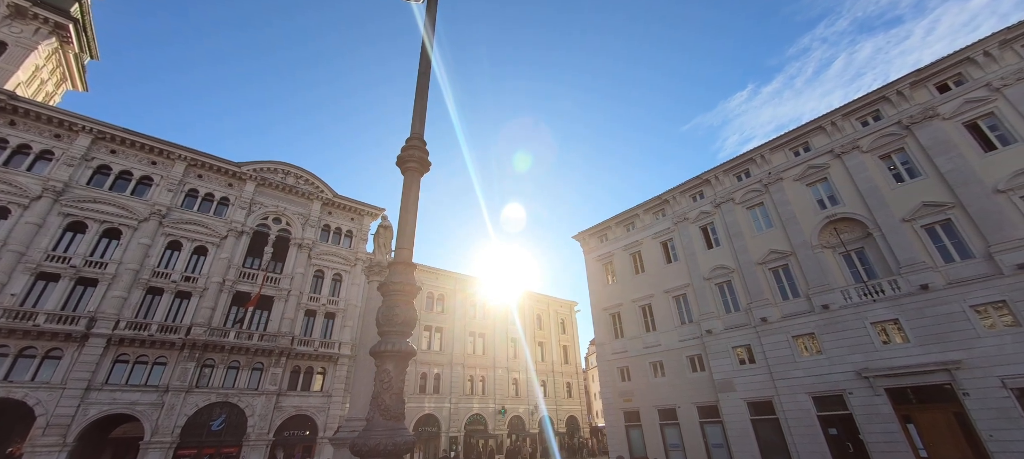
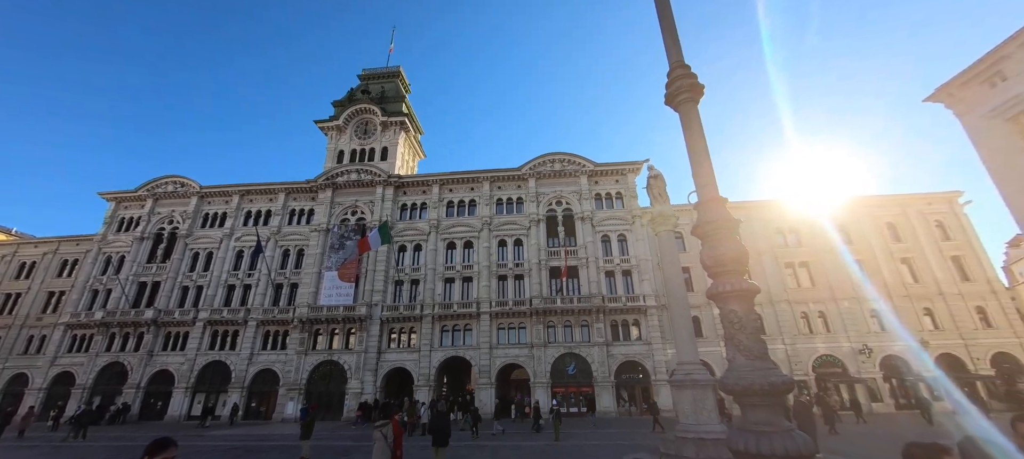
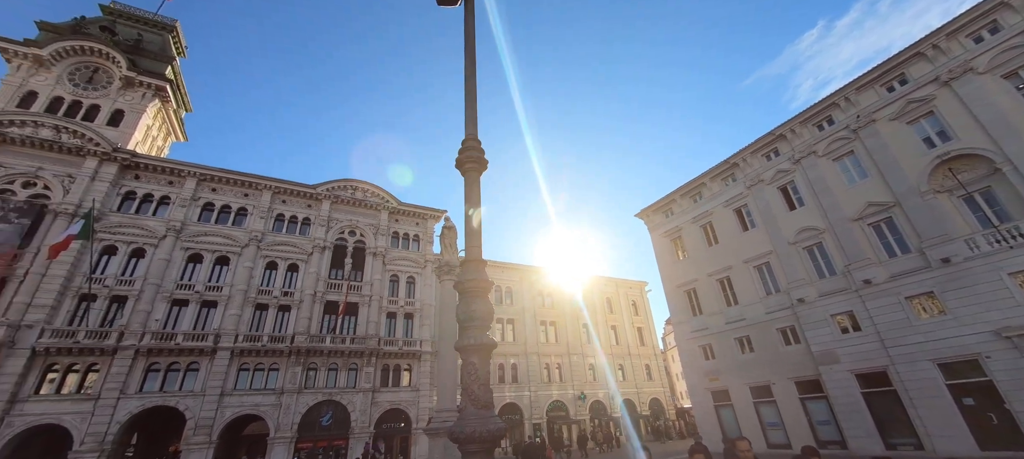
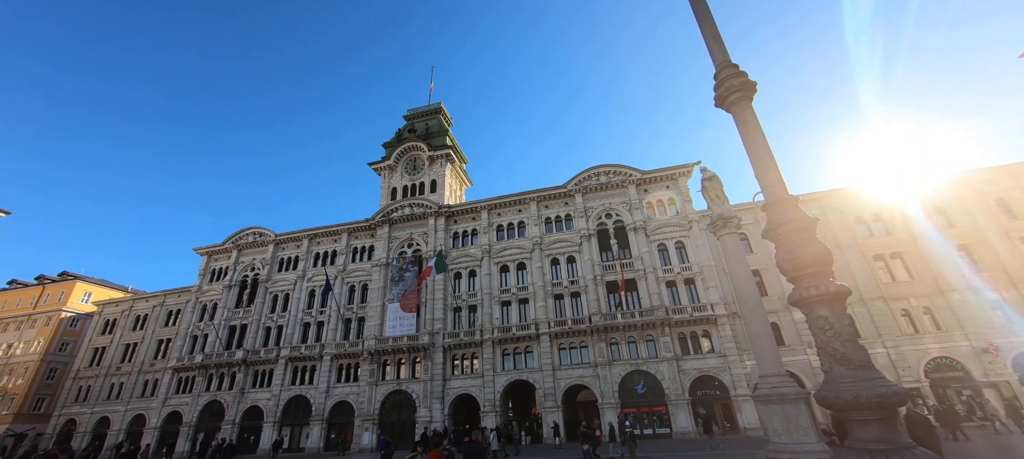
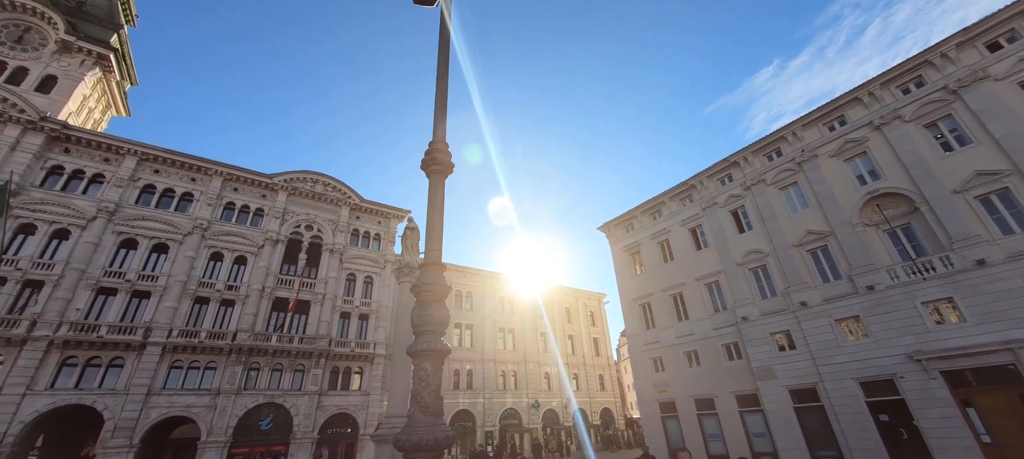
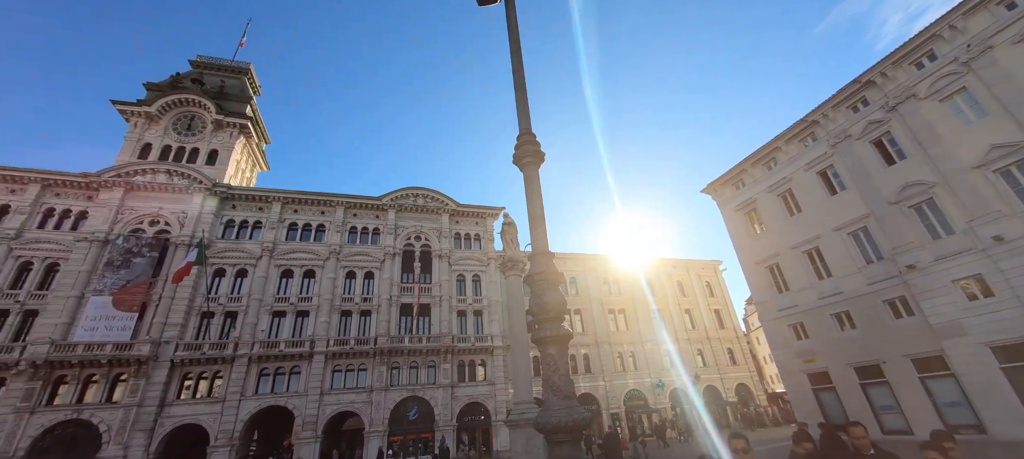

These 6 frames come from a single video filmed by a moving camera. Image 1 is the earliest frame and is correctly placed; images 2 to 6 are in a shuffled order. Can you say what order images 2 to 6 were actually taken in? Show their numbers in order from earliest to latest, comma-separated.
5, 3, 6, 4, 2
